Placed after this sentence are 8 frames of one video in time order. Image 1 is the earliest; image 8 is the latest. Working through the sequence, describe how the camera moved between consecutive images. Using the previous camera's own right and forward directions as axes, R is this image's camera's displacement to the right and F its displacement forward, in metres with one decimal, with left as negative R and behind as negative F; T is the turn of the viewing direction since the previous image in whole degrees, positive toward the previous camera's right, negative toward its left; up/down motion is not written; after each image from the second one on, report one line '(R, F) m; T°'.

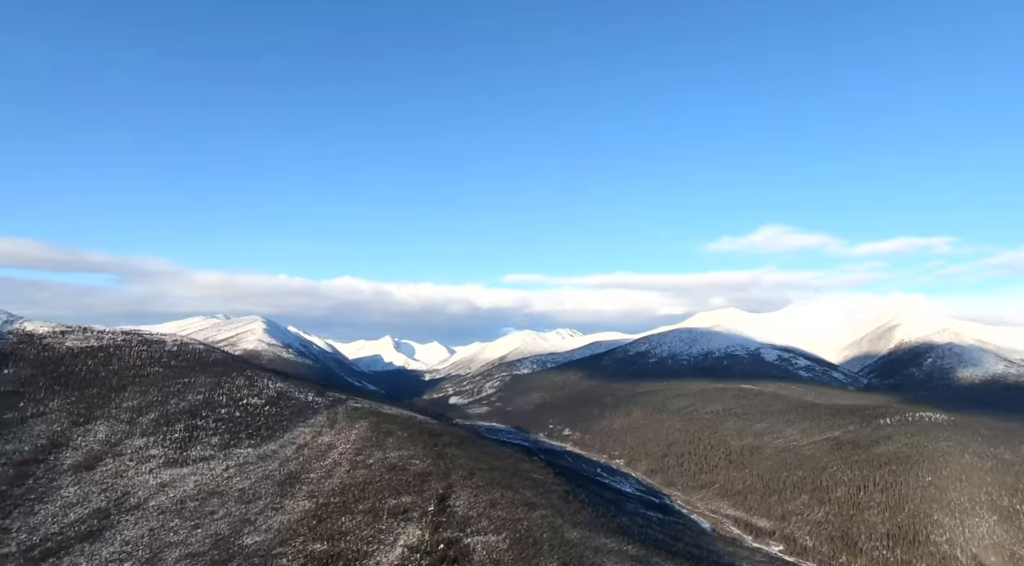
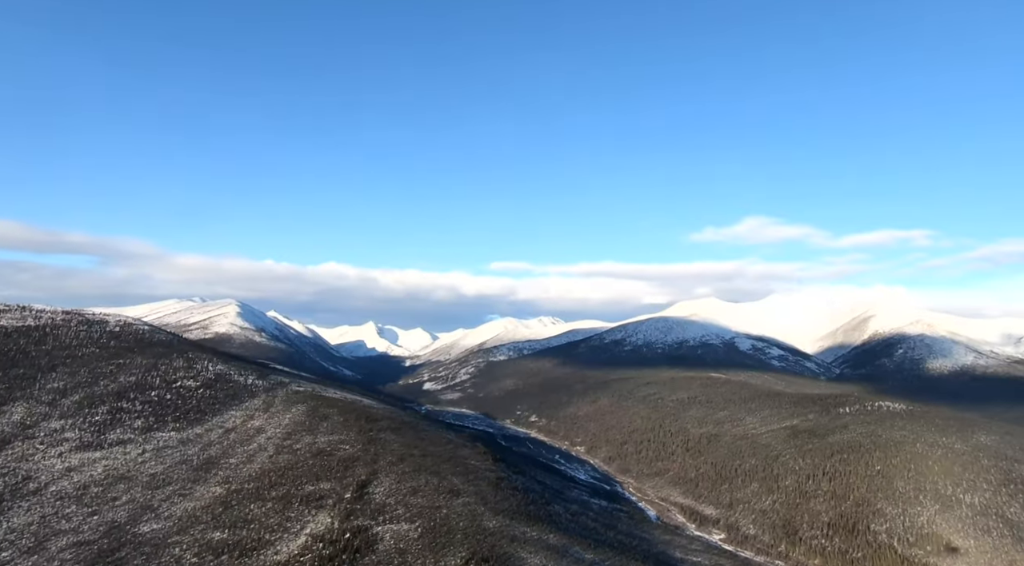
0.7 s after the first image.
(+3.2, +1.4) m; +1°
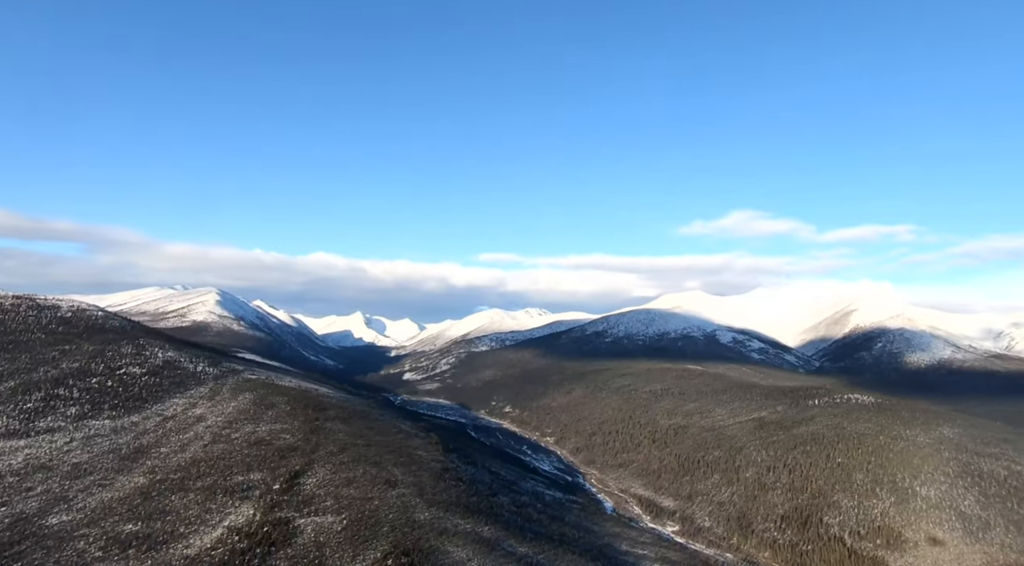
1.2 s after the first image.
(+2.6, +1.2) m; +1°
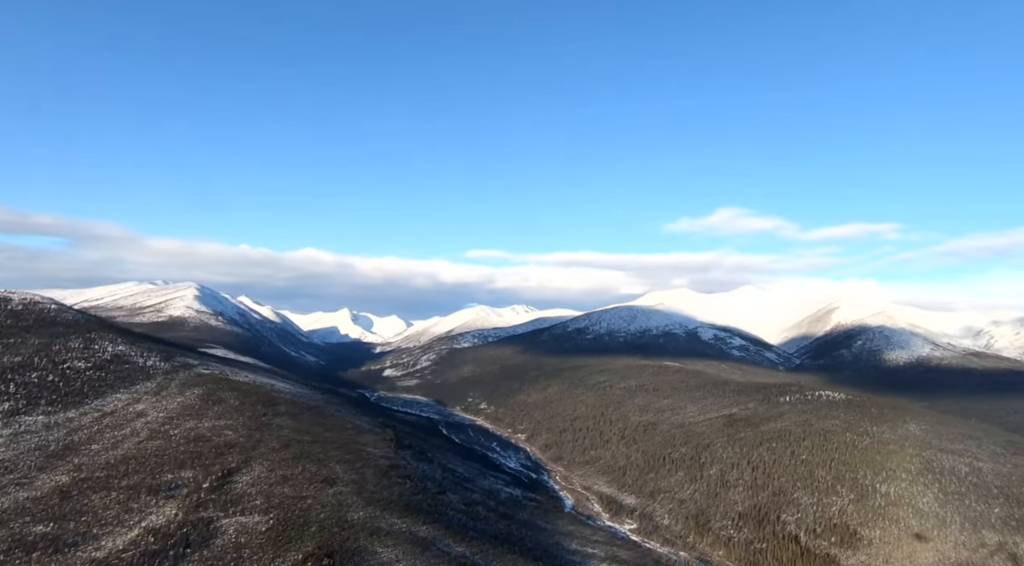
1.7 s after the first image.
(+2.3, +1.1) m; +1°
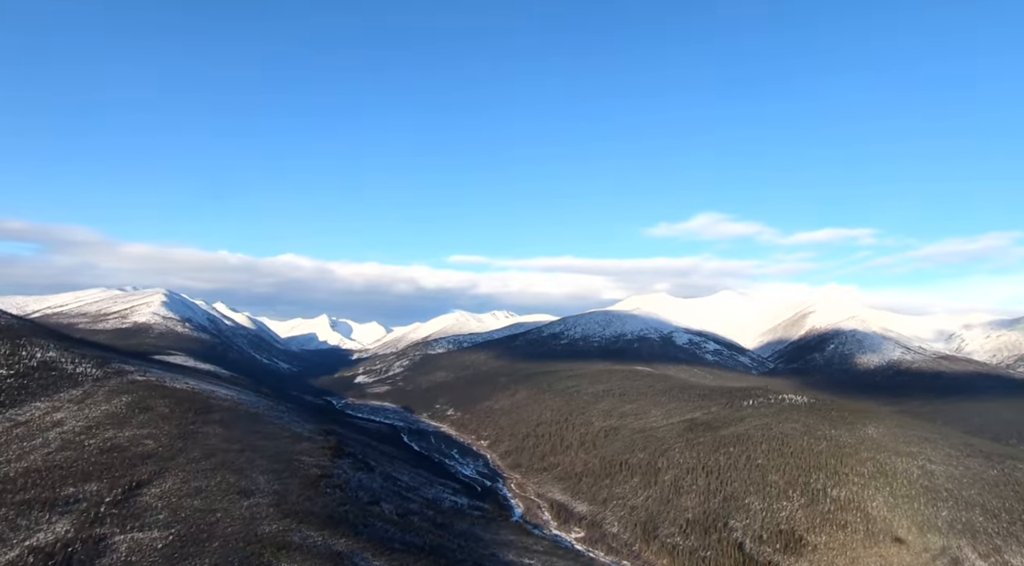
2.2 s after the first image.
(+2.7, +1.4) m; +2°
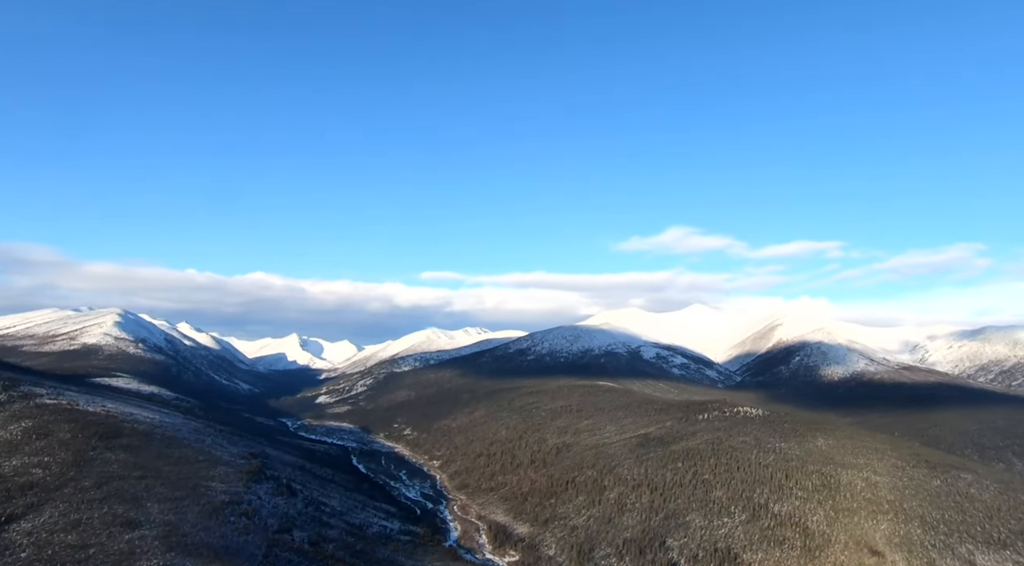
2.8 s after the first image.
(+3.2, +1.9) m; +2°
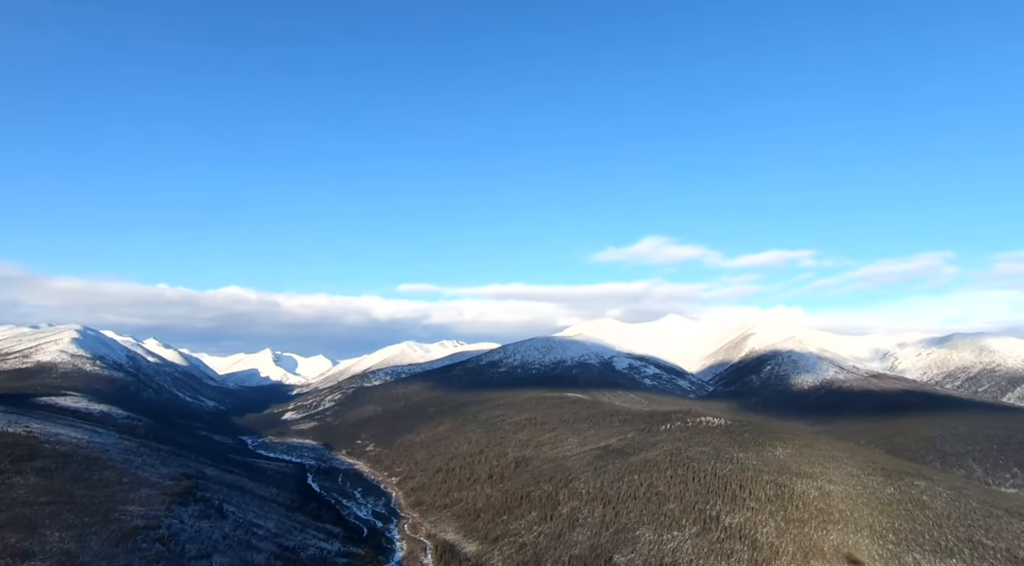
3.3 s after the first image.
(+2.5, +1.5) m; +2°
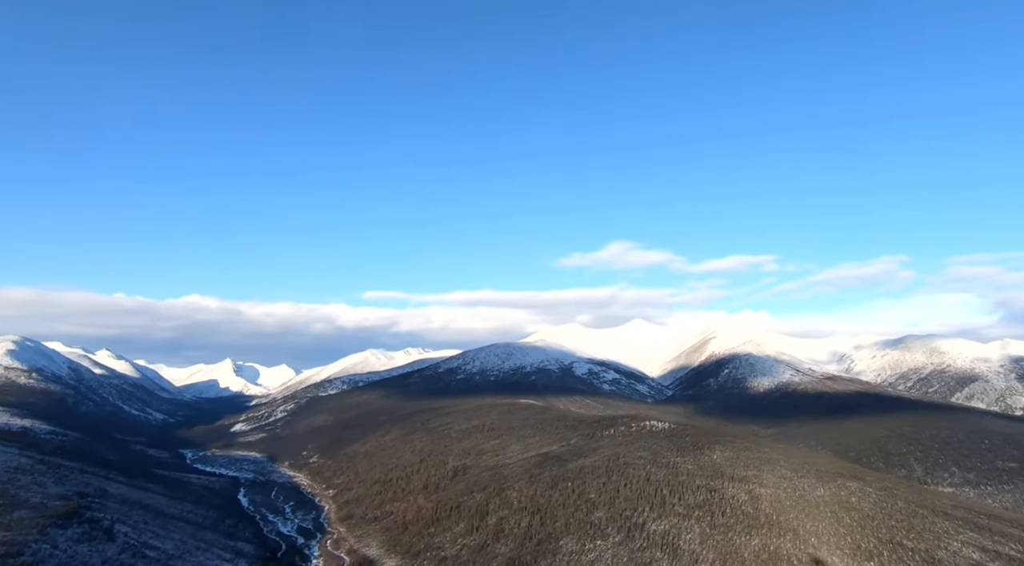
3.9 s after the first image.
(+3.6, +2.1) m; +3°
